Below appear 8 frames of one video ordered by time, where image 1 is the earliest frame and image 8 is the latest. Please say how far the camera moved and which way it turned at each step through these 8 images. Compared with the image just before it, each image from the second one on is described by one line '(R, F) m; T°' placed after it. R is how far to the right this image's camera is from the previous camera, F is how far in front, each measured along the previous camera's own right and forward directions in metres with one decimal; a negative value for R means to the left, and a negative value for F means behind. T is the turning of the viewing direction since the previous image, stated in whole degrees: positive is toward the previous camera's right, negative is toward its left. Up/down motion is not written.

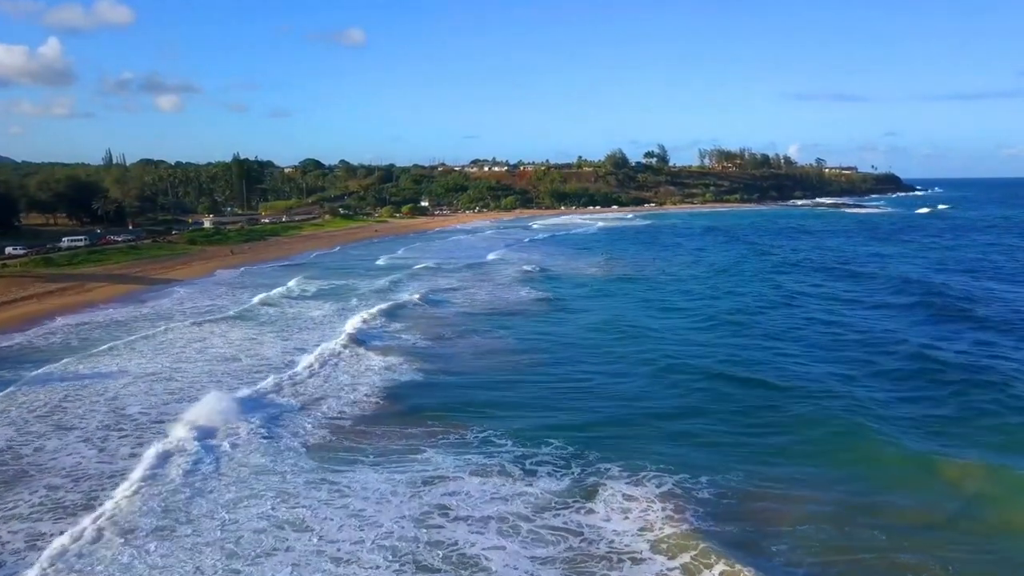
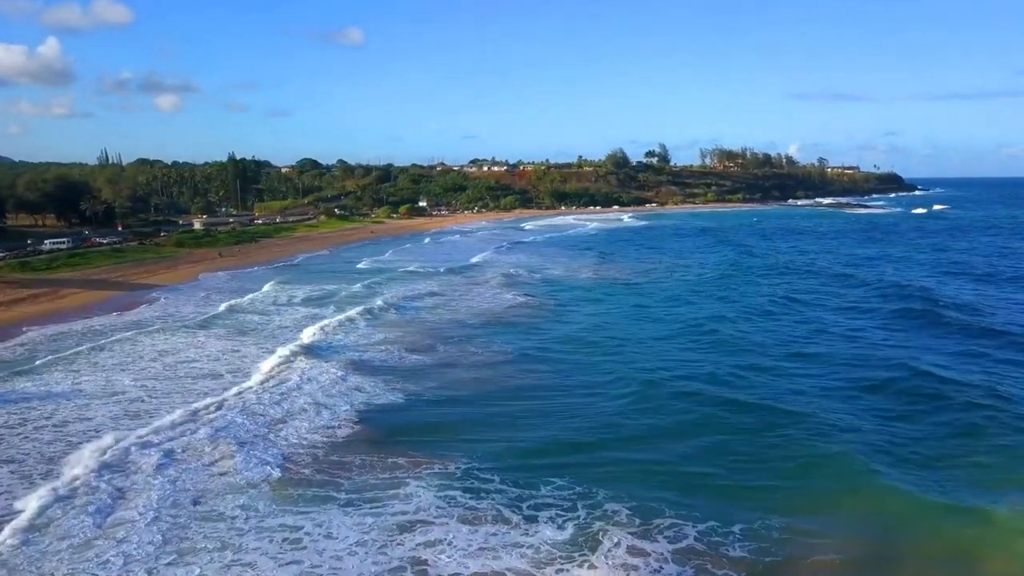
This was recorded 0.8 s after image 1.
(+0.1, +1.4) m; 0°
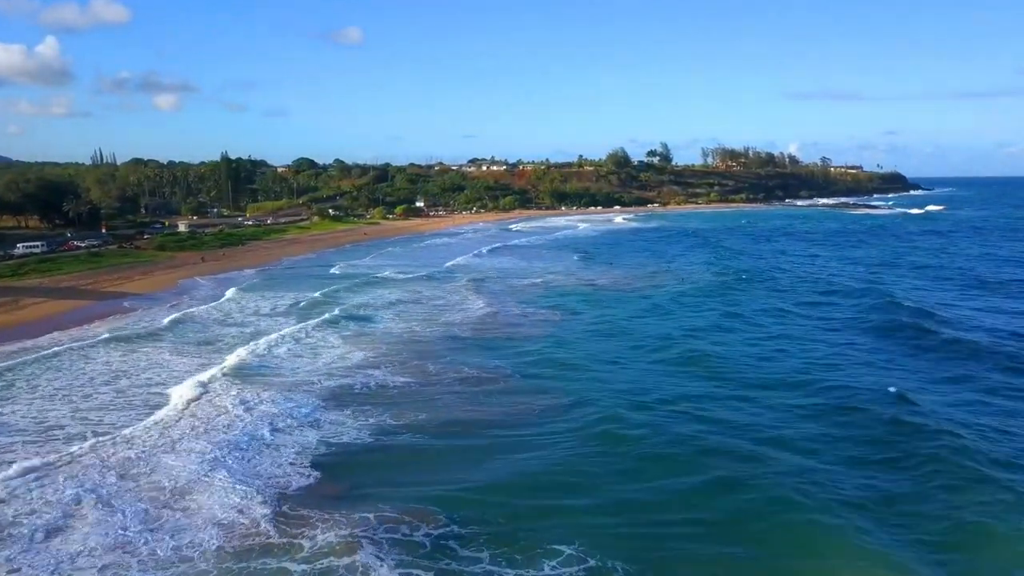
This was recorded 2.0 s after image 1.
(+0.1, +2.0) m; 0°
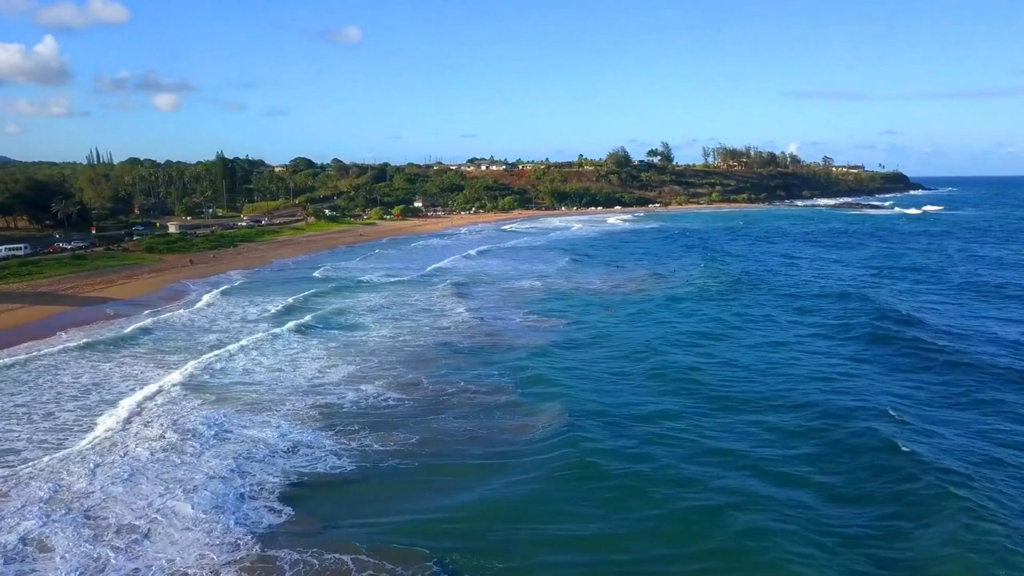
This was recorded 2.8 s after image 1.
(0.0, +1.2) m; 0°
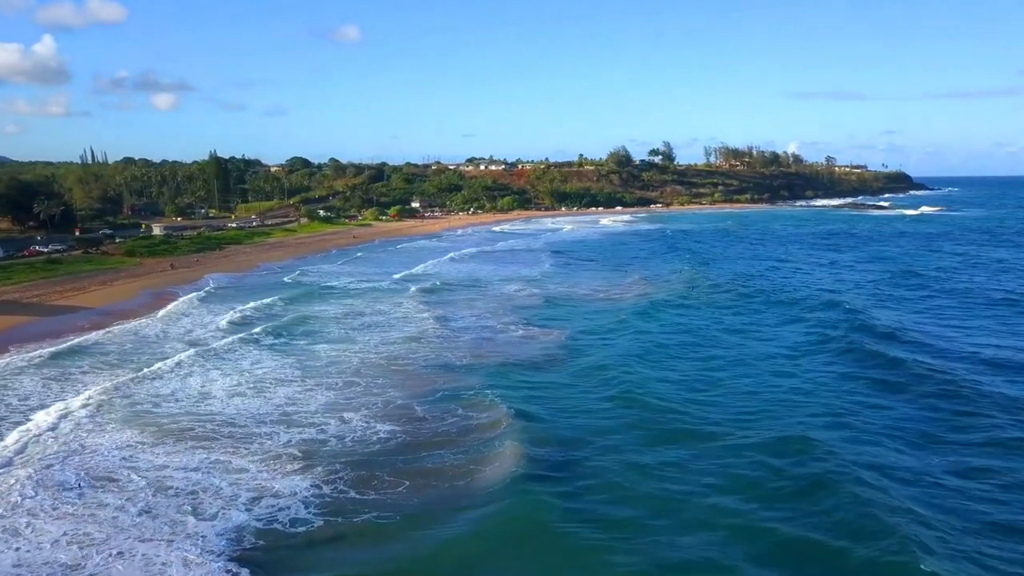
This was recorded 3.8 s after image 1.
(0.0, +1.9) m; 0°
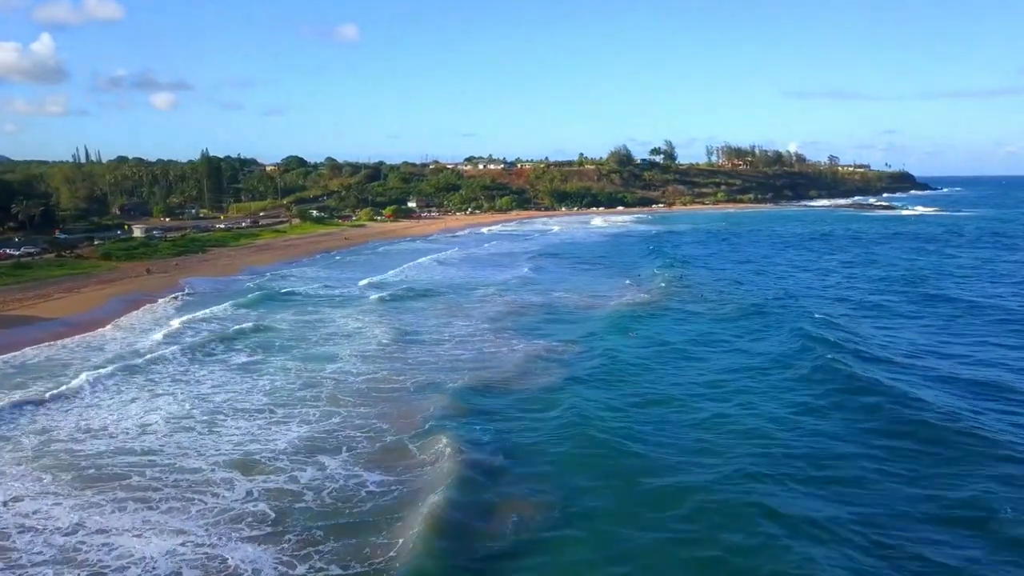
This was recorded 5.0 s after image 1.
(0.0, +2.1) m; 0°
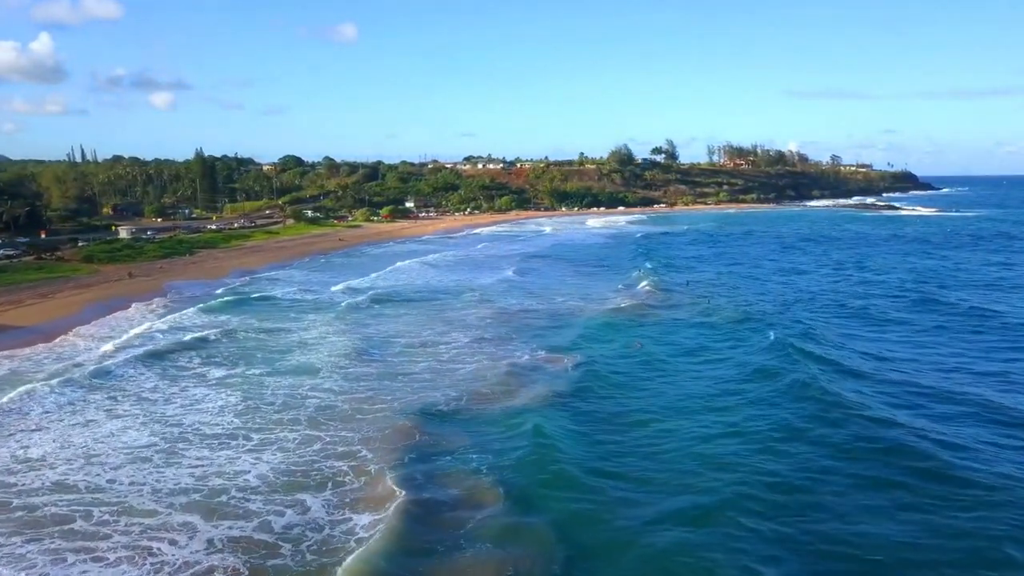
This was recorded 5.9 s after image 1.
(0.0, +1.4) m; 0°
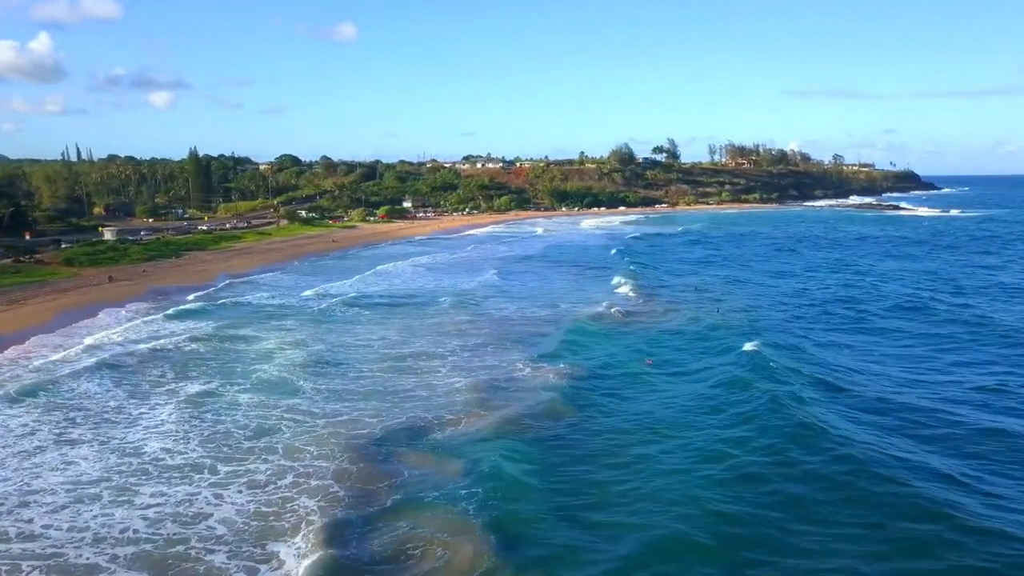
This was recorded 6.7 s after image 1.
(0.0, +1.4) m; 0°
